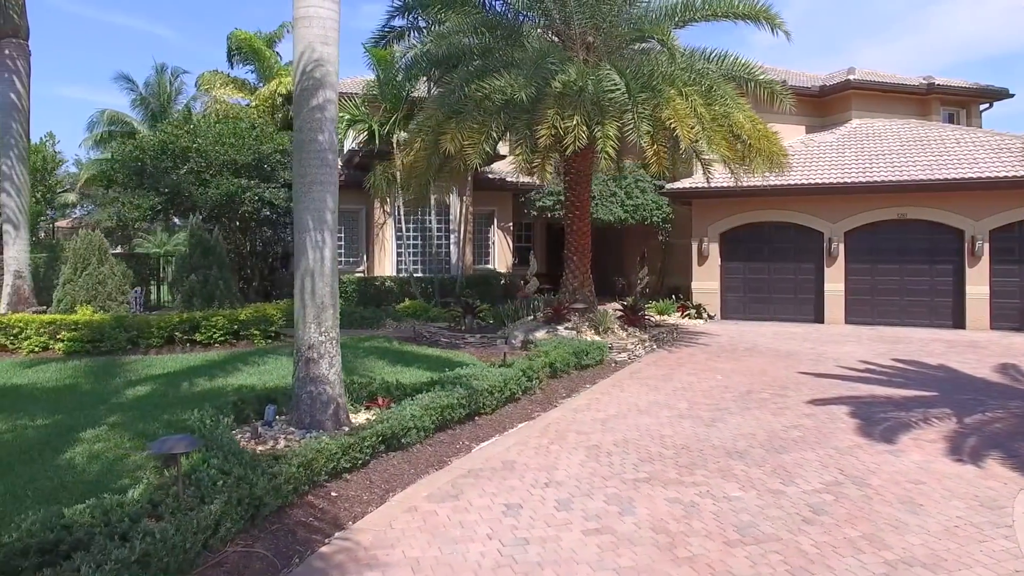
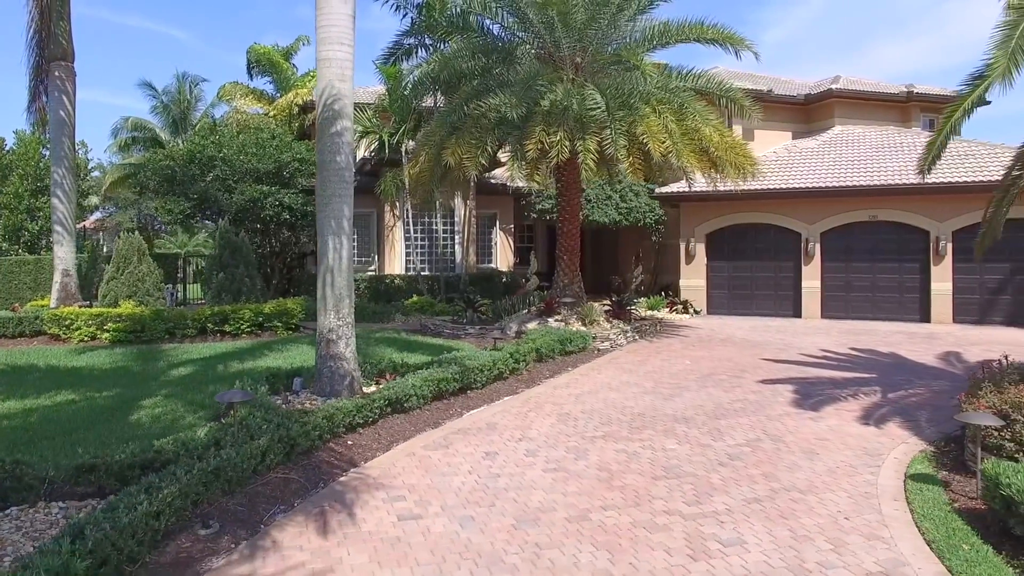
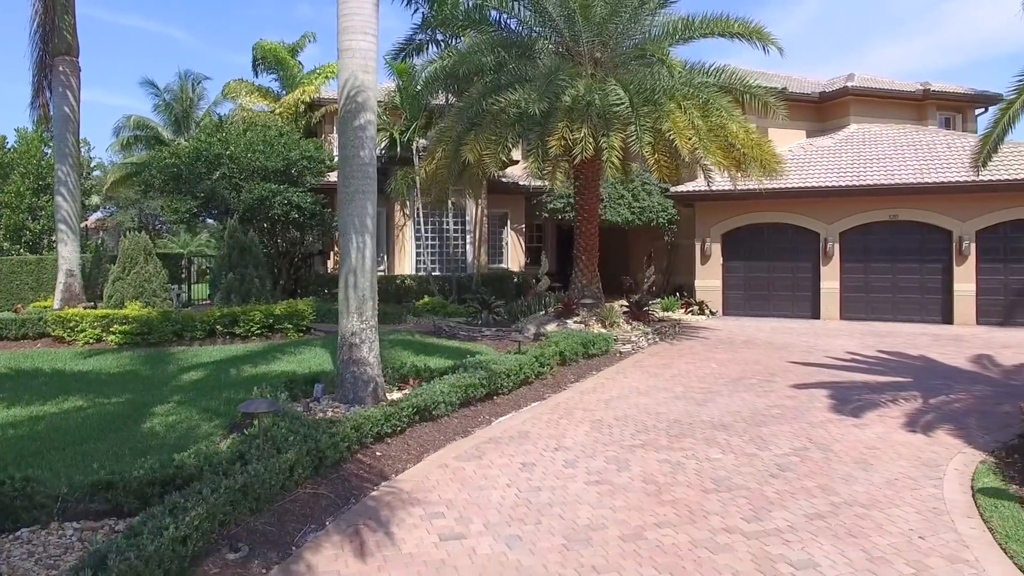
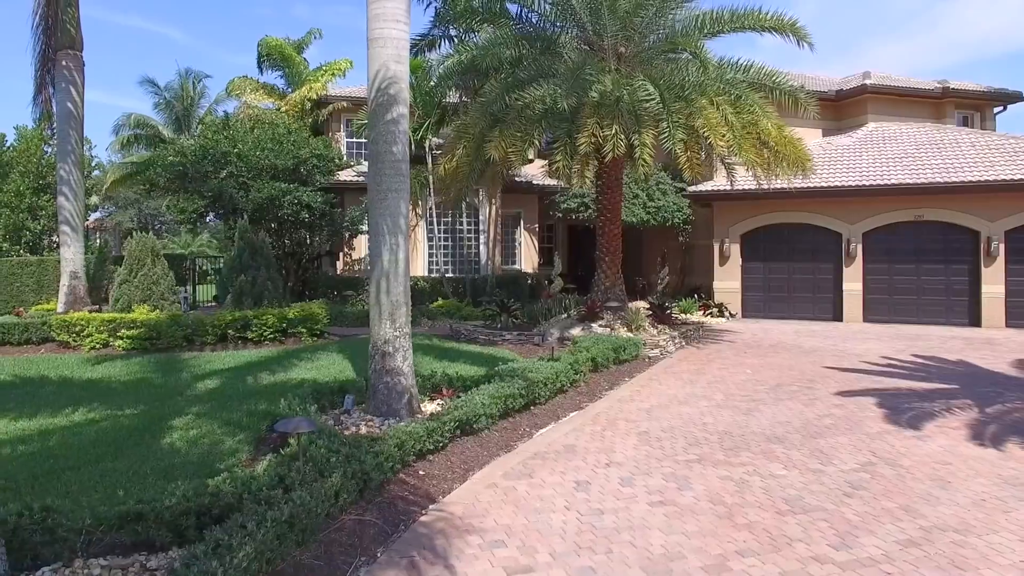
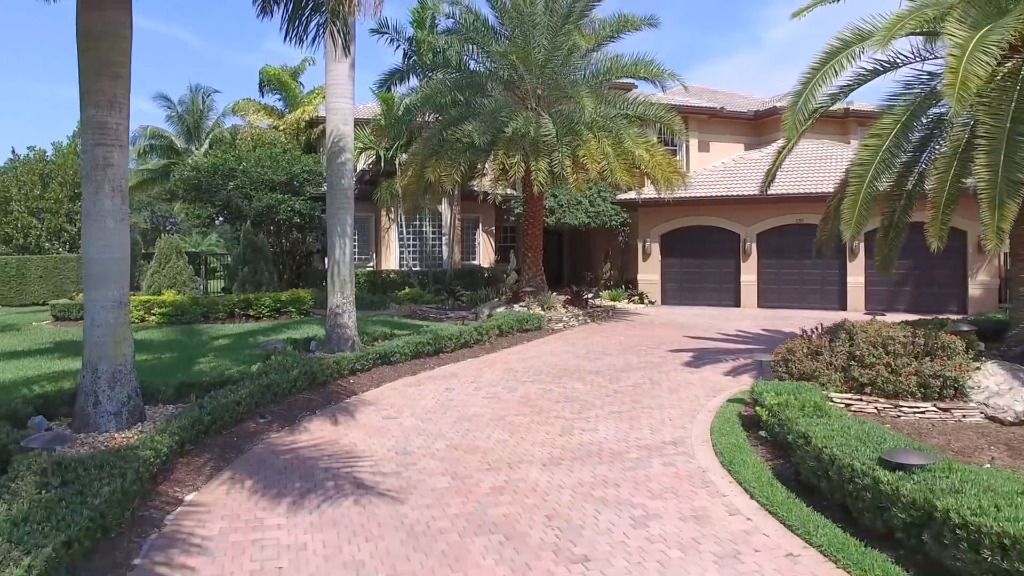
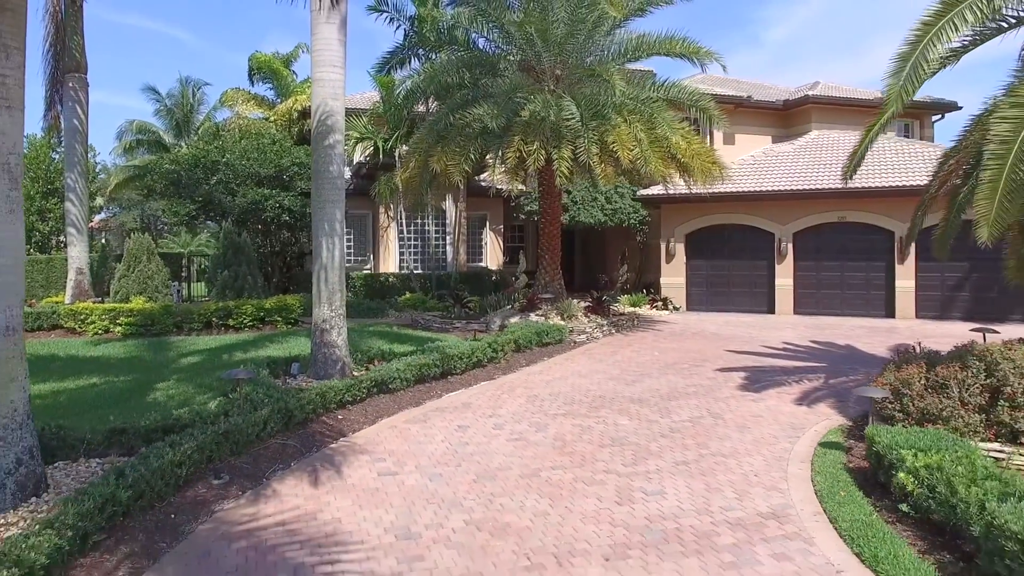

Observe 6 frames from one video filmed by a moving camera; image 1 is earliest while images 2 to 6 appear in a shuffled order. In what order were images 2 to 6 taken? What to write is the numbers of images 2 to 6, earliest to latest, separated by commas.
4, 3, 2, 6, 5
